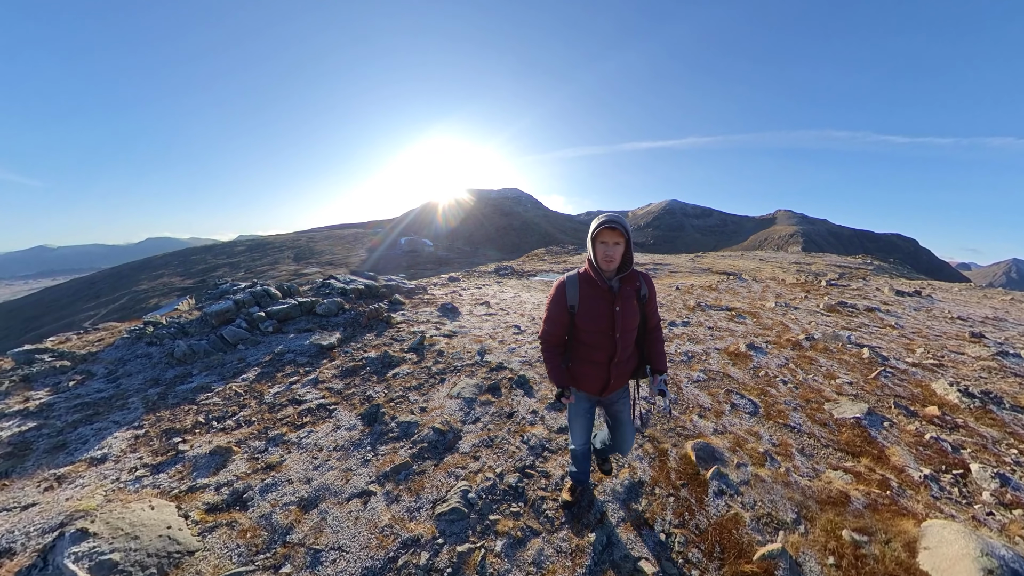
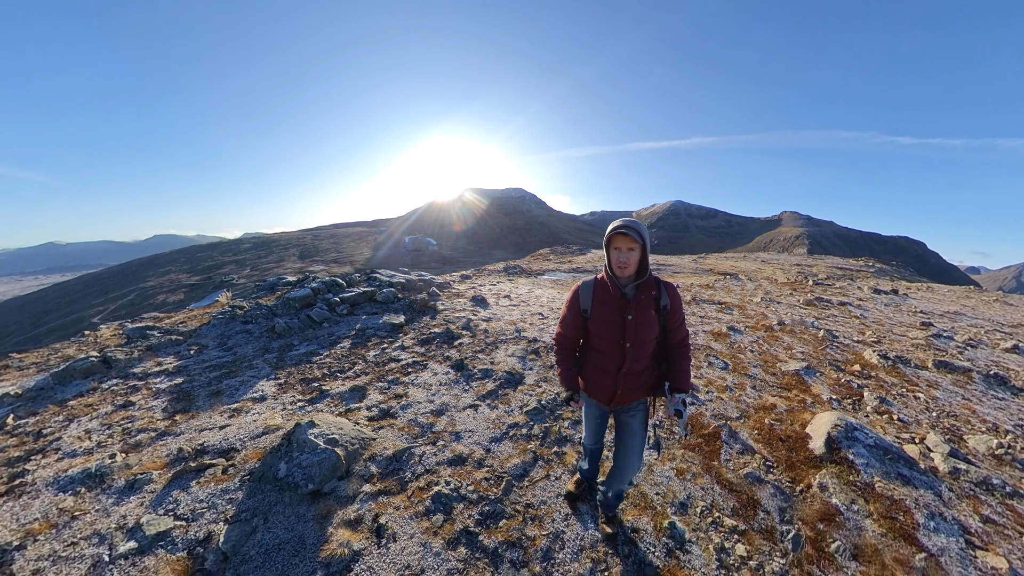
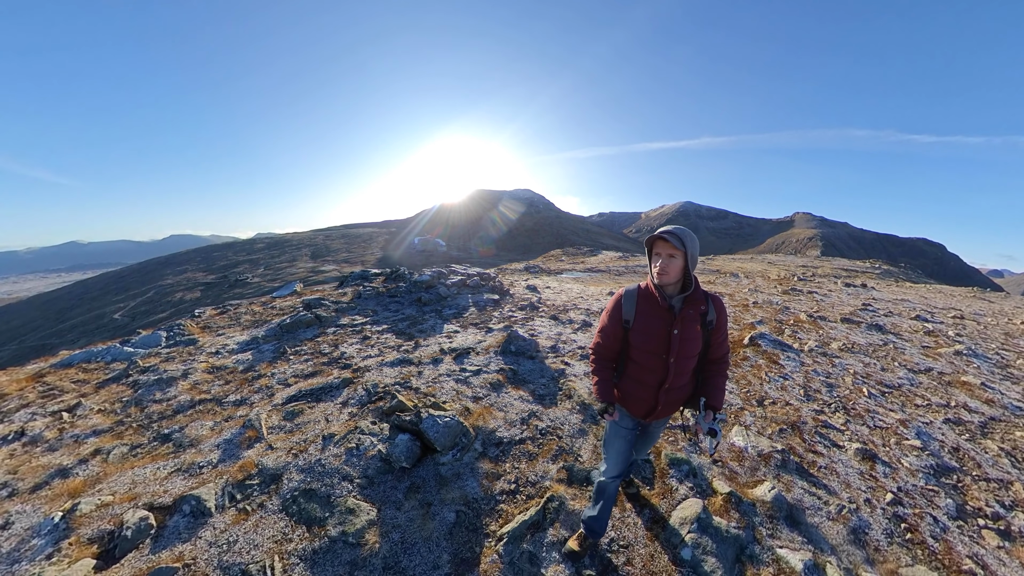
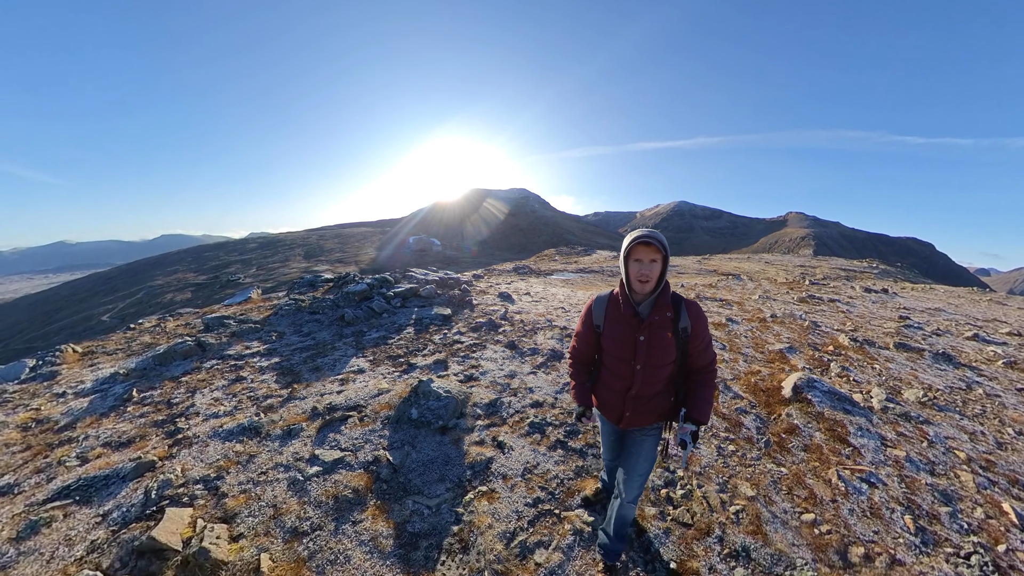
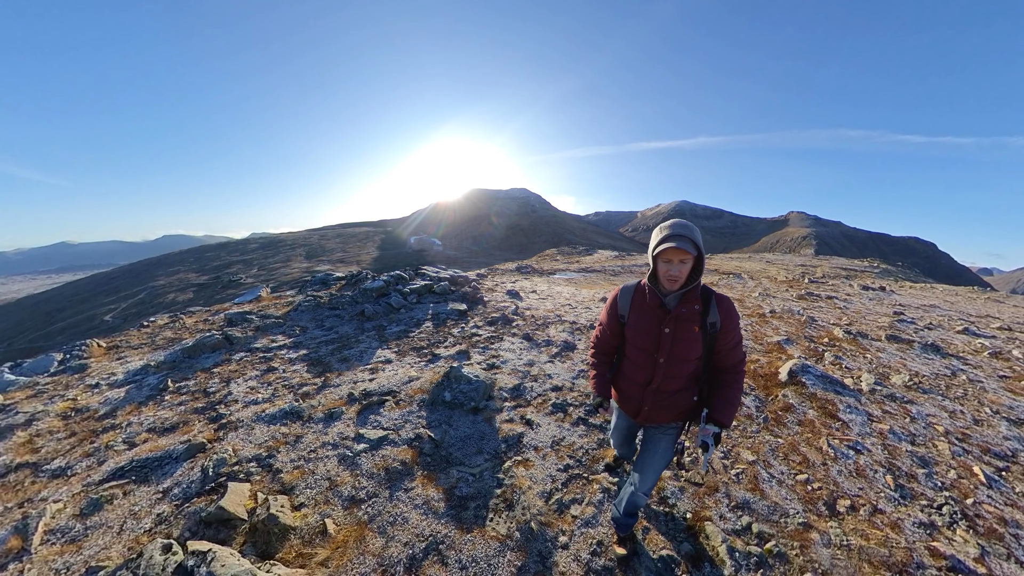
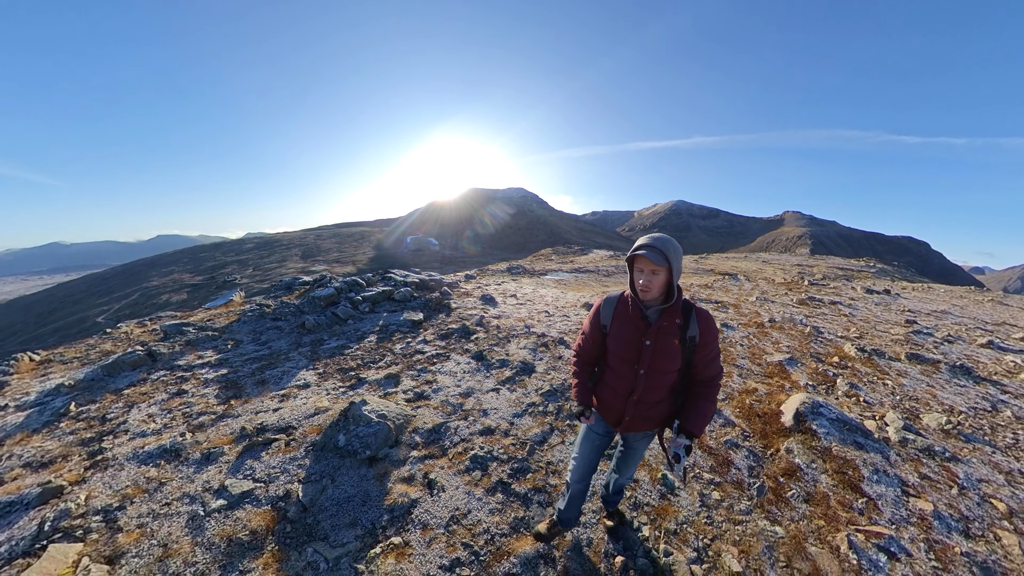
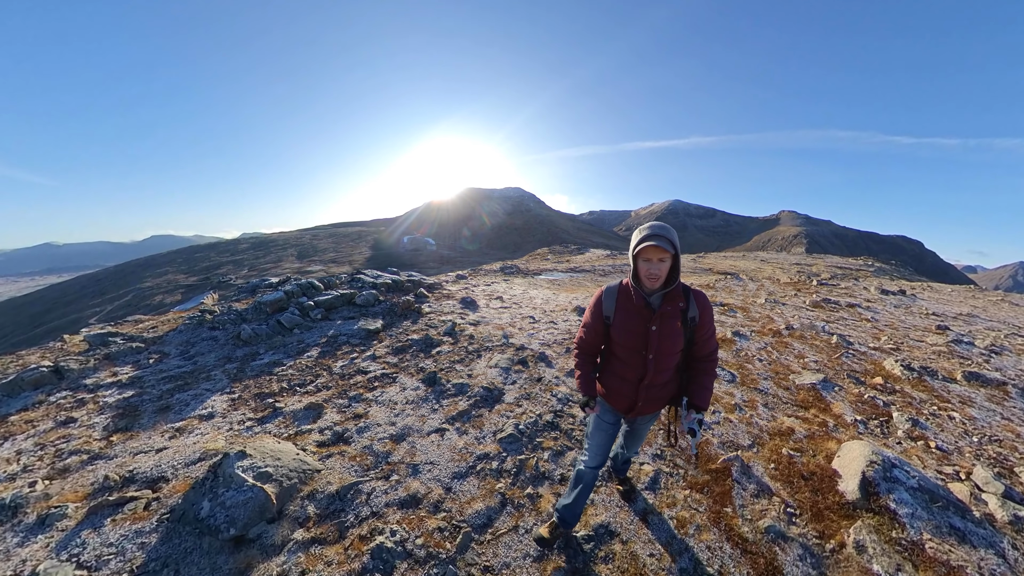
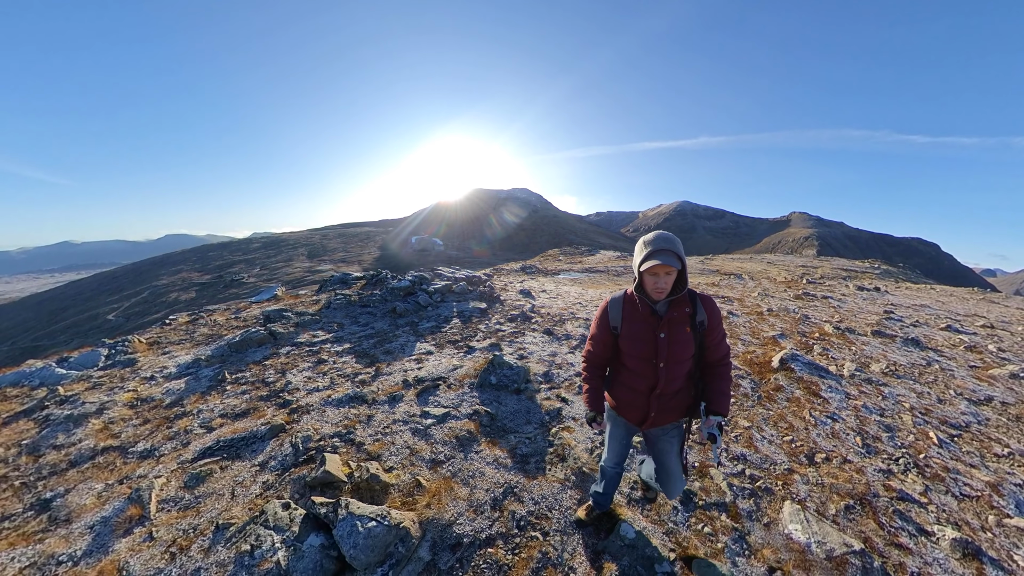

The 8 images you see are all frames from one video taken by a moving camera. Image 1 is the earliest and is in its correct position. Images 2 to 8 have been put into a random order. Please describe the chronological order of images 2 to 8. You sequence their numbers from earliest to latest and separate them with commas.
7, 2, 6, 4, 5, 8, 3
